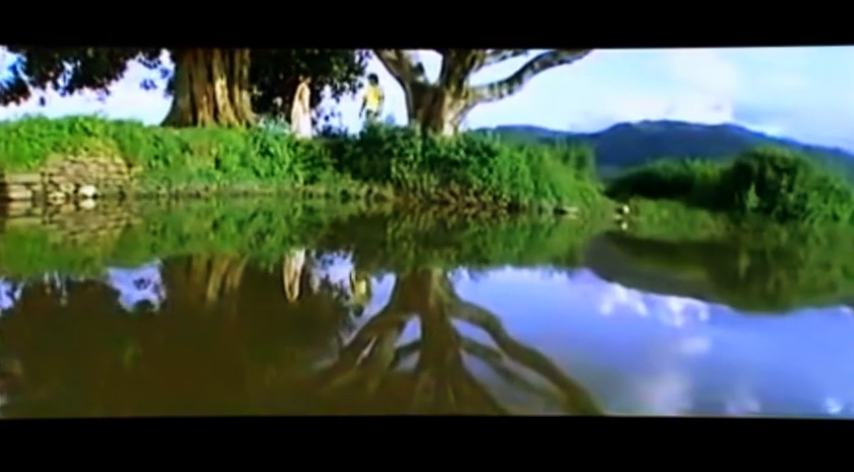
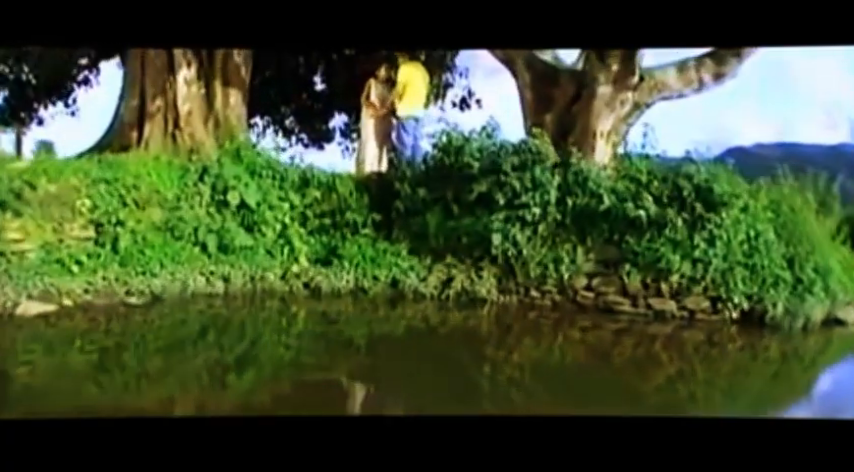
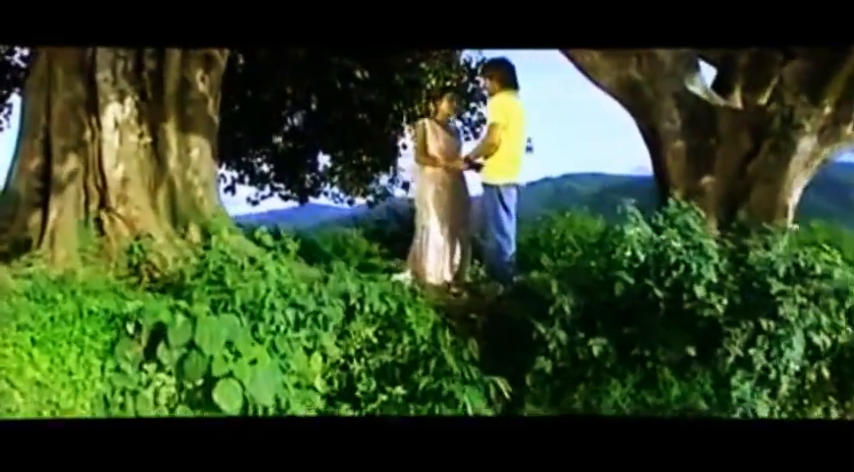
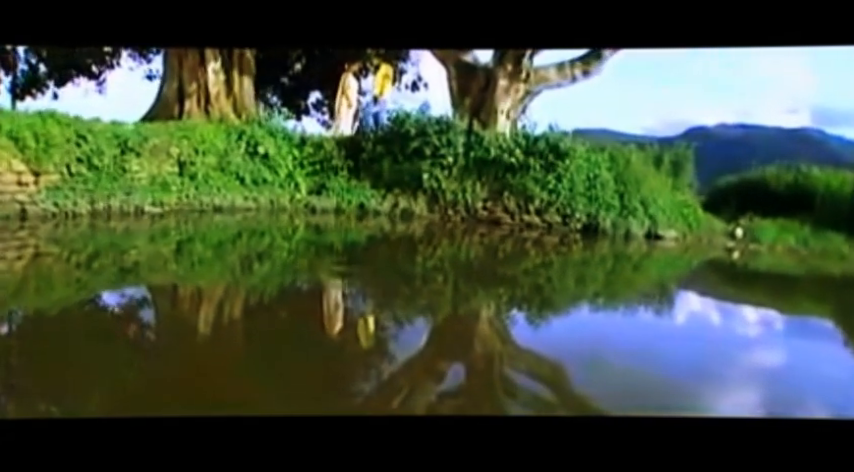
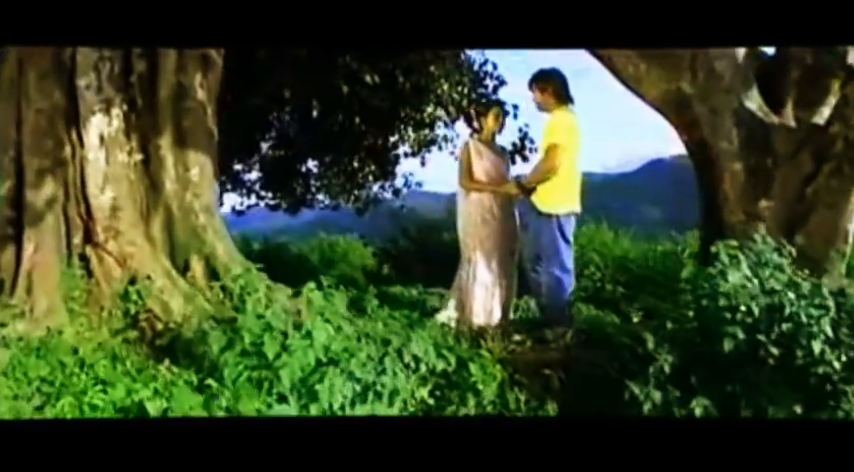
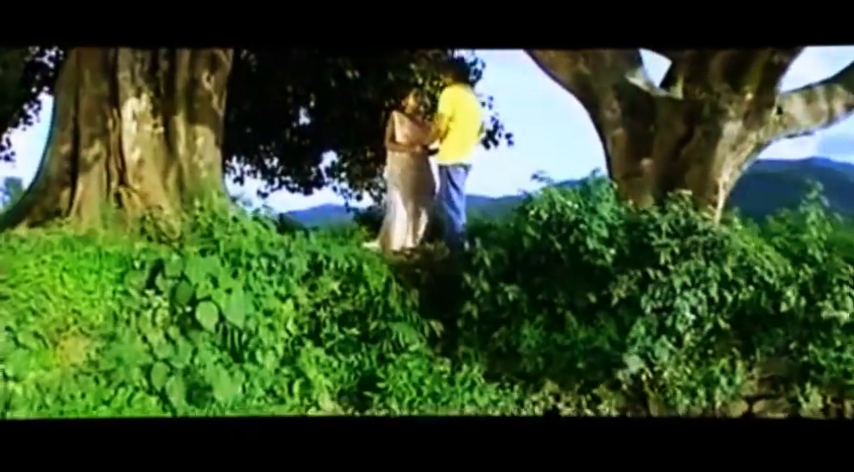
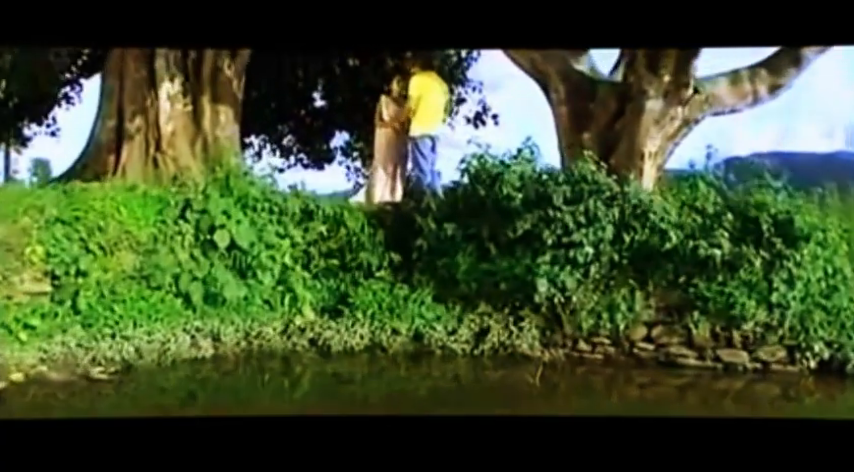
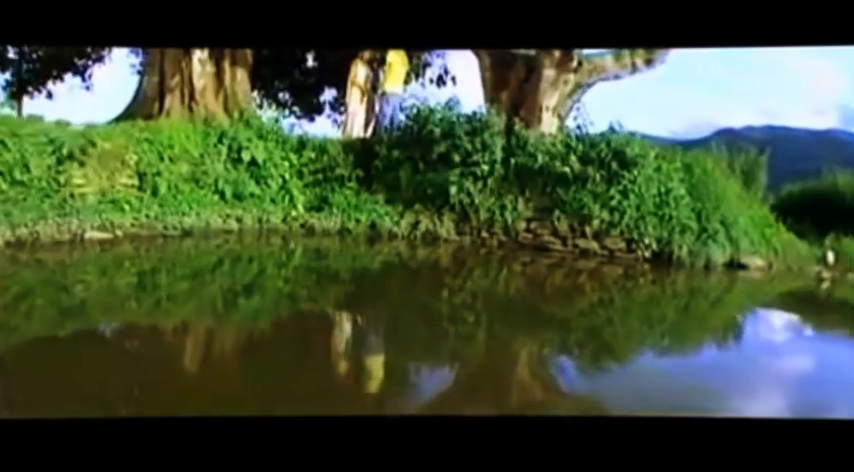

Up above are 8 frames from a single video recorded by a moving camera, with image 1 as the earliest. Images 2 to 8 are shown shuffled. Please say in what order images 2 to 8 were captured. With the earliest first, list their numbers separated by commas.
4, 8, 2, 7, 6, 3, 5
